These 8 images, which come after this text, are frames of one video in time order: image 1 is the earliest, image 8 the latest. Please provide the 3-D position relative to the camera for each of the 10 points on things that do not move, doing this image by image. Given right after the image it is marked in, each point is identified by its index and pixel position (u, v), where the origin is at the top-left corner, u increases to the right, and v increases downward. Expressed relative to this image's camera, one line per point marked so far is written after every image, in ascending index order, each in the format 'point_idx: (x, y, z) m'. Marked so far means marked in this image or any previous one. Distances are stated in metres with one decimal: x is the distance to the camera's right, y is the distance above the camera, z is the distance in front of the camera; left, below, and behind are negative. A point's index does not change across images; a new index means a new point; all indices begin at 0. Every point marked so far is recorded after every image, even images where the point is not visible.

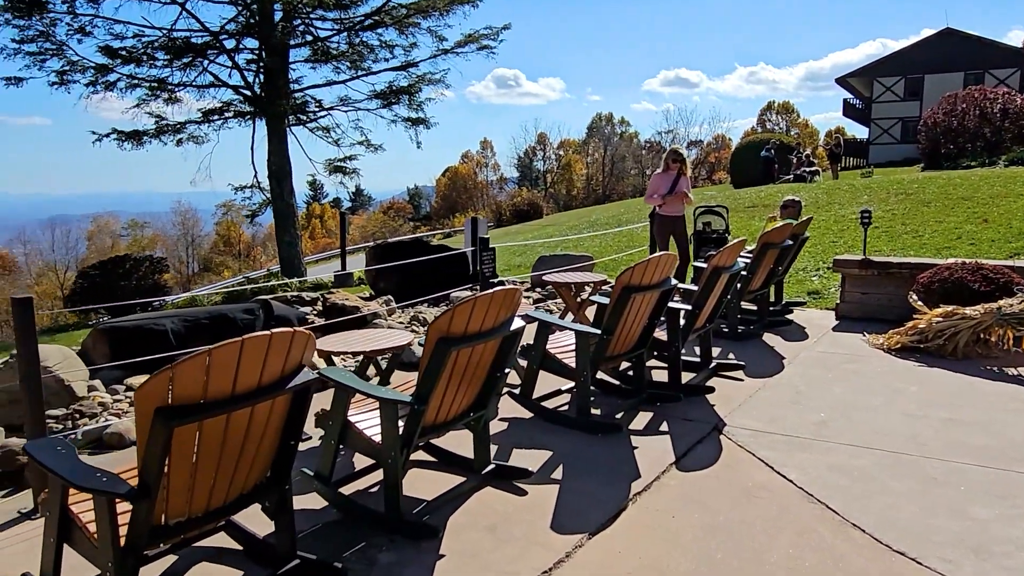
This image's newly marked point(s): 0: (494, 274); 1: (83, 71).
0: (-0.2, +0.1, +6.2) m
1: (-8.5, +4.3, +14.3) m
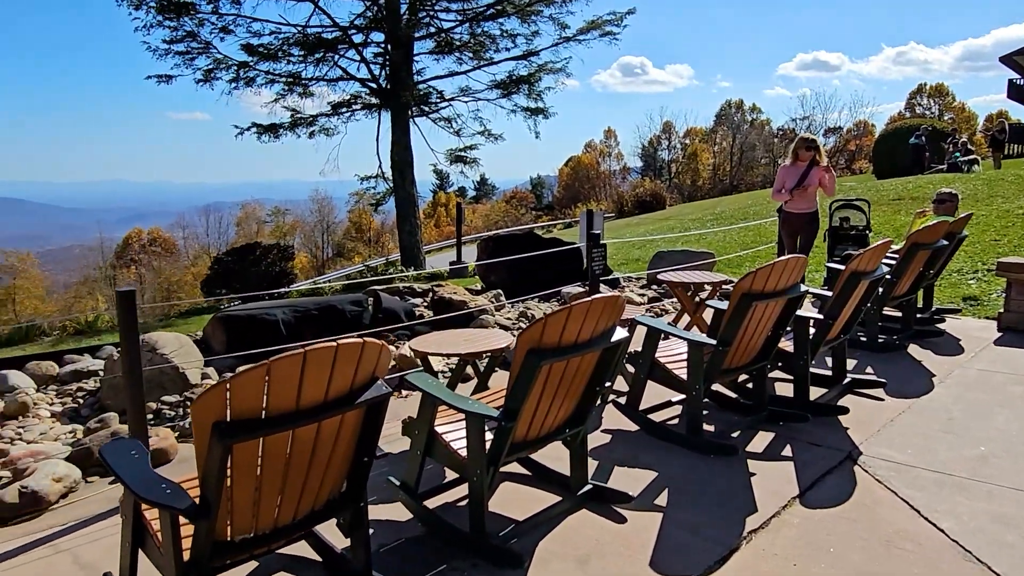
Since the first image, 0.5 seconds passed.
0: (+0.7, +0.1, +5.8) m
1: (-6.0, +4.6, +15.2) m
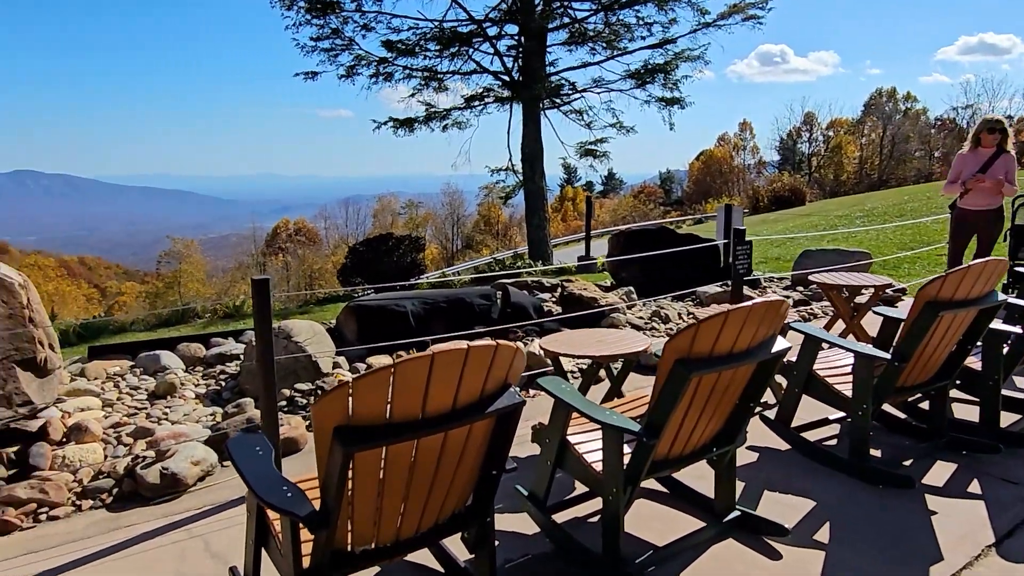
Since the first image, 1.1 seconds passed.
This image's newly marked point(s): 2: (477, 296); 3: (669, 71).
0: (+1.8, +0.1, +5.4) m
1: (-3.2, +4.9, +15.7) m
2: (-0.3, -0.1, +6.1) m
3: (+3.3, +4.5, +14.9) m
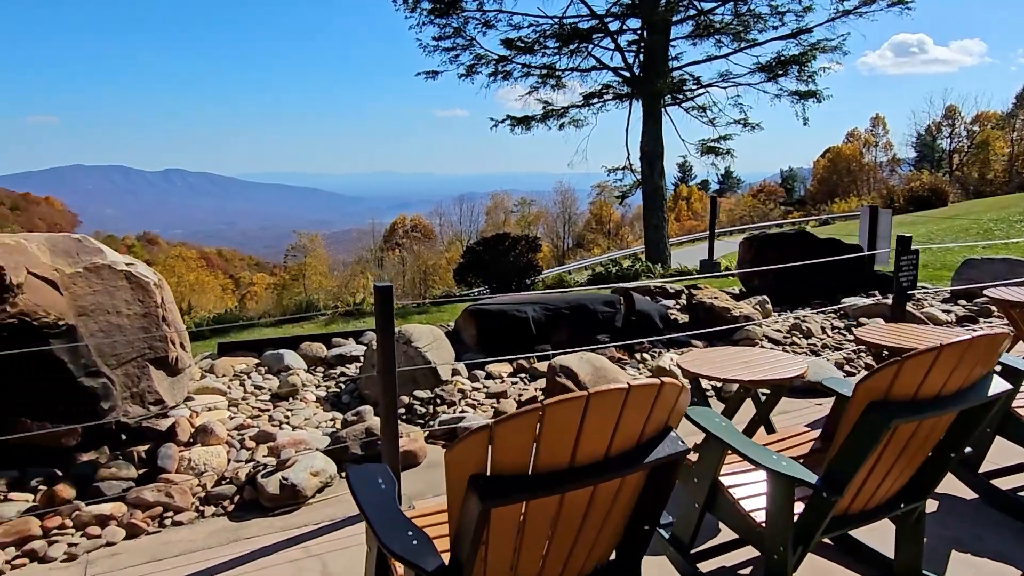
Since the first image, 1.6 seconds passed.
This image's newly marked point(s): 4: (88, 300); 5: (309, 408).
0: (+2.6, 0.0, +4.7) m
1: (-0.6, +4.9, +15.6) m
2: (+0.7, -0.1, +5.7) m
3: (+5.7, +4.4, +13.9) m
4: (-2.1, -0.1, +3.6) m
5: (-1.2, -0.7, +4.3) m
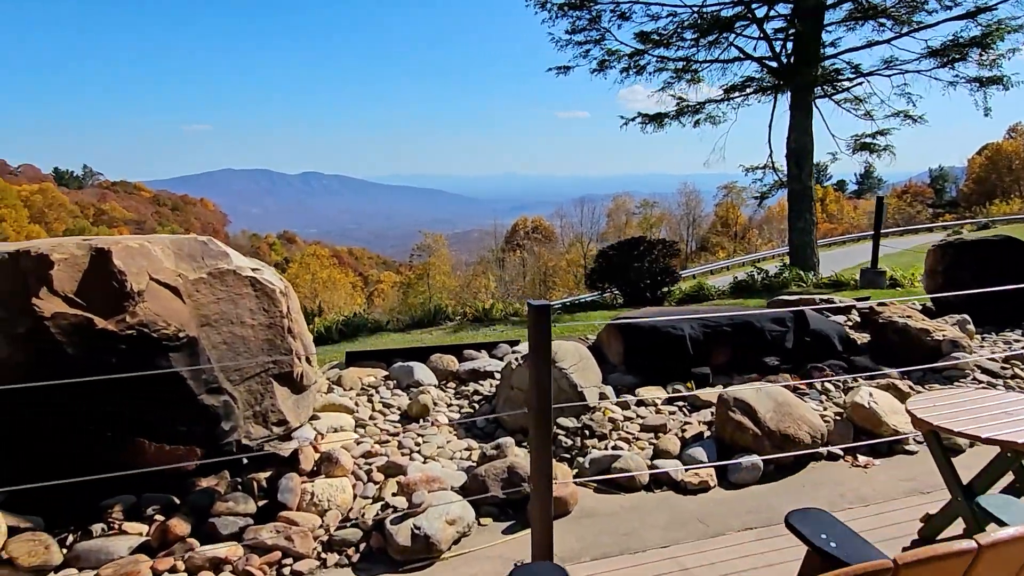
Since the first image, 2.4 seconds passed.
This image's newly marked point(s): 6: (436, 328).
0: (+3.5, -0.1, +3.6) m
1: (+2.2, +4.8, +14.9) m
2: (+1.8, -0.2, +5.0) m
3: (+8.1, +4.1, +12.2) m
4: (-1.4, -0.1, +3.3) m
5: (-0.4, -0.8, +3.8) m
6: (-0.8, -0.4, +7.7) m
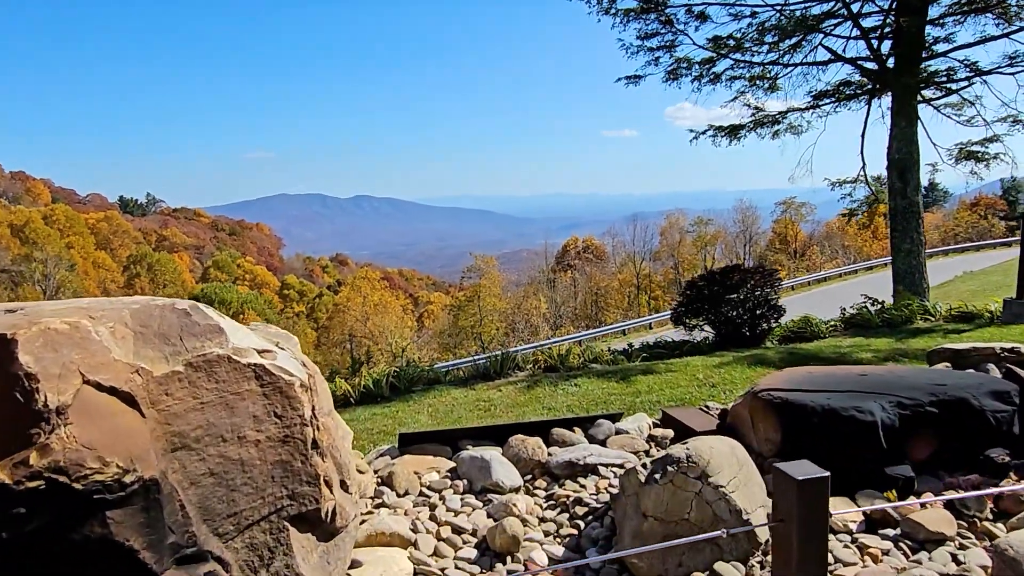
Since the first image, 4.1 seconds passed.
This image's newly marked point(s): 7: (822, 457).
0: (+4.0, -0.4, +2.1) m
1: (+3.4, +4.2, +13.6) m
2: (+2.3, -0.5, +3.5) m
3: (+9.1, +3.7, +10.5) m
4: (-0.9, -0.4, +2.1) m
5: (+0.1, -1.1, +2.5) m
6: (-0.1, -0.8, +6.4) m
7: (+1.4, -0.8, +3.4) m
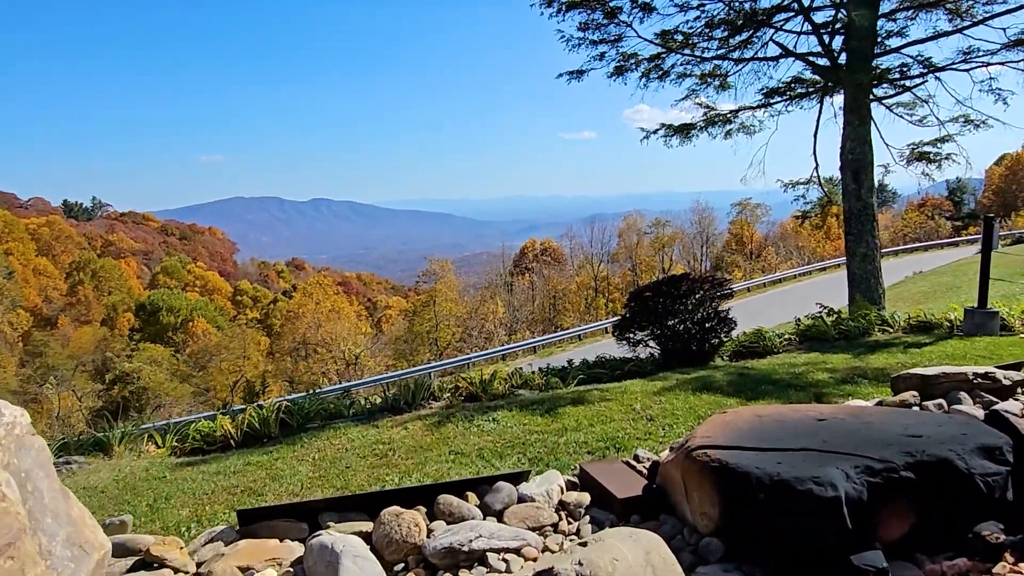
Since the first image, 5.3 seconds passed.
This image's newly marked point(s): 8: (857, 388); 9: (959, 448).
0: (+3.5, -0.5, +1.4) m
1: (+2.3, +4.1, +12.9) m
2: (+1.8, -0.6, +2.8) m
3: (+8.1, +3.6, +10.1) m
4: (-1.4, -0.5, +1.2) m
5: (-0.4, -1.2, +1.7) m
6: (-0.8, -1.0, +5.5) m
7: (+0.9, -0.9, +2.6) m
8: (+2.7, -0.8, +5.7) m
9: (+1.7, -0.6, +2.8) m
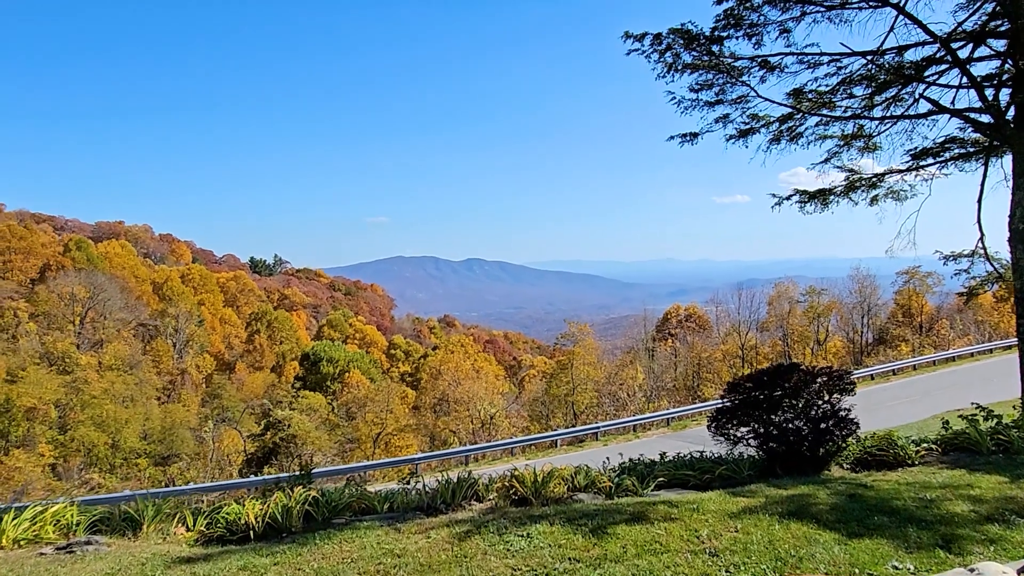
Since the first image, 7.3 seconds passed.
0: (+2.9, -0.8, +0.1) m
1: (+4.2, +2.8, +11.9) m
2: (+1.5, -1.1, +1.7) m
3: (+9.3, +2.4, +7.9) m
4: (-1.9, -0.7, +0.8) m
5: (-0.9, -1.5, +1.0) m
6: (-0.5, -1.6, +4.9) m
7: (+0.6, -1.3, +1.7) m
8: (+3.0, -1.5, +4.4) m
9: (+1.4, -1.0, +1.8) m
